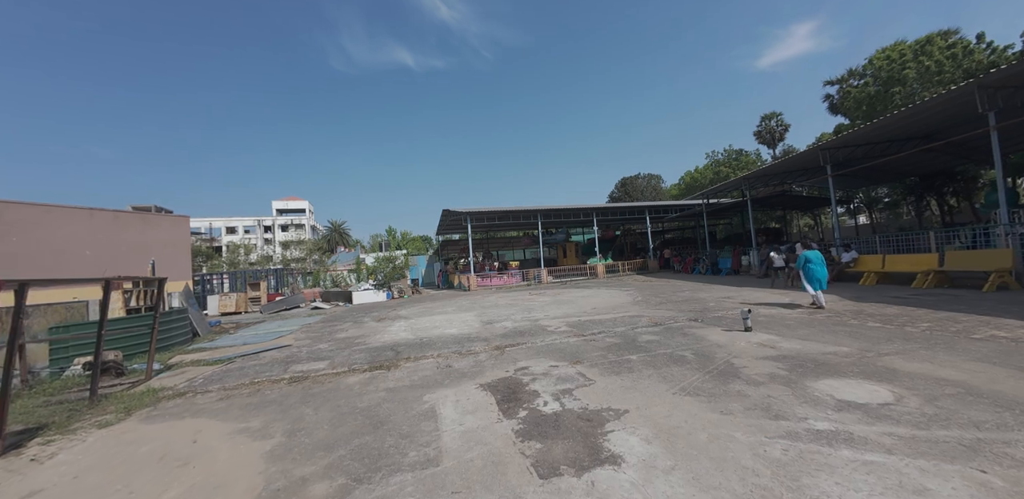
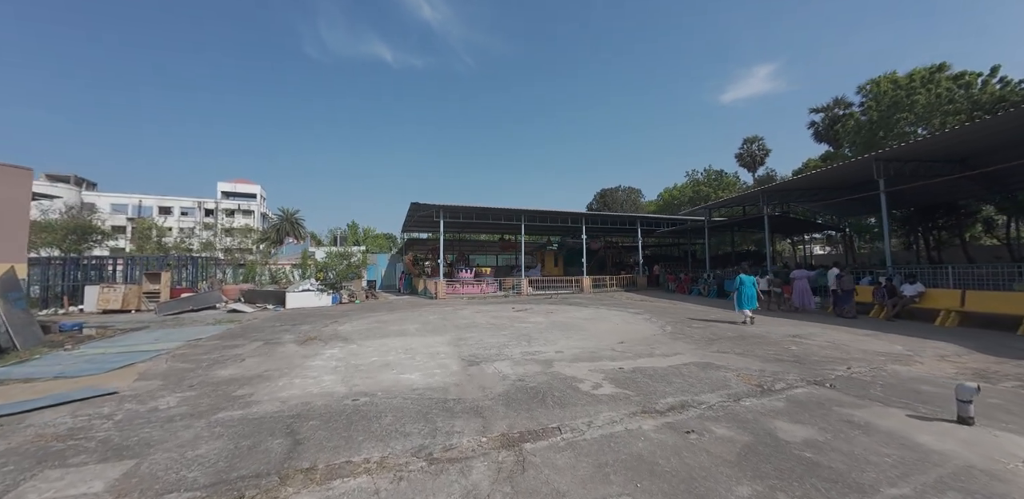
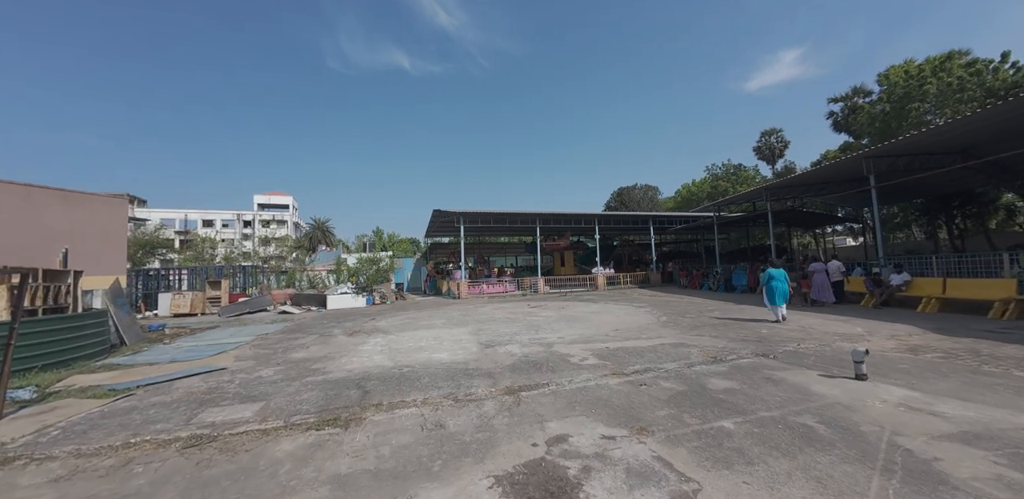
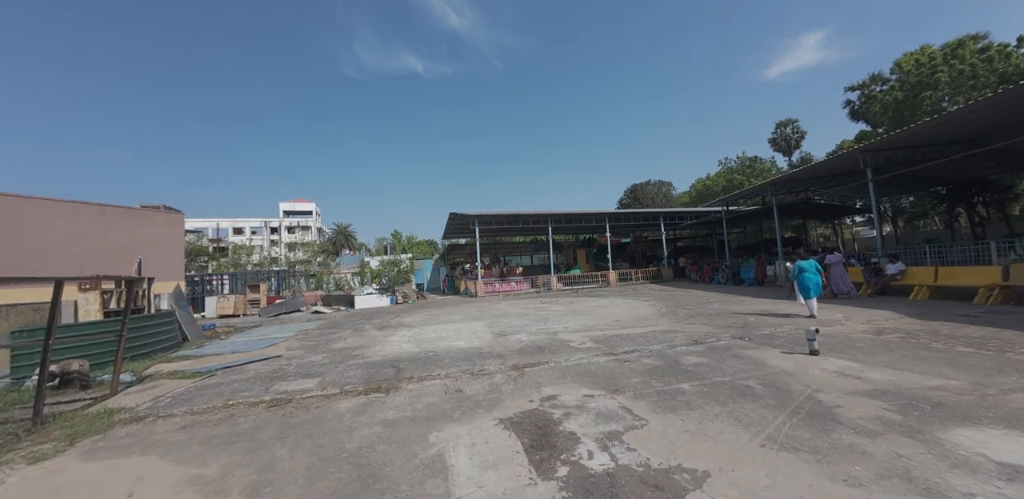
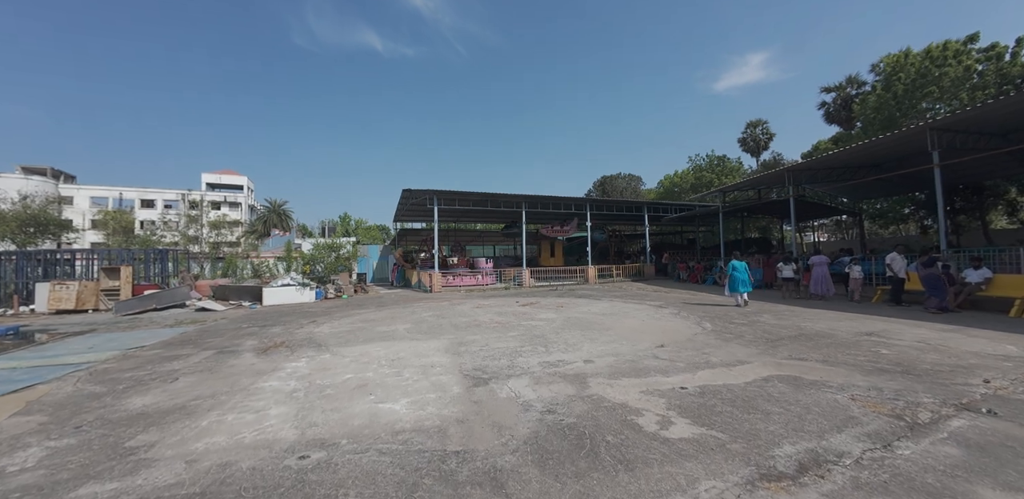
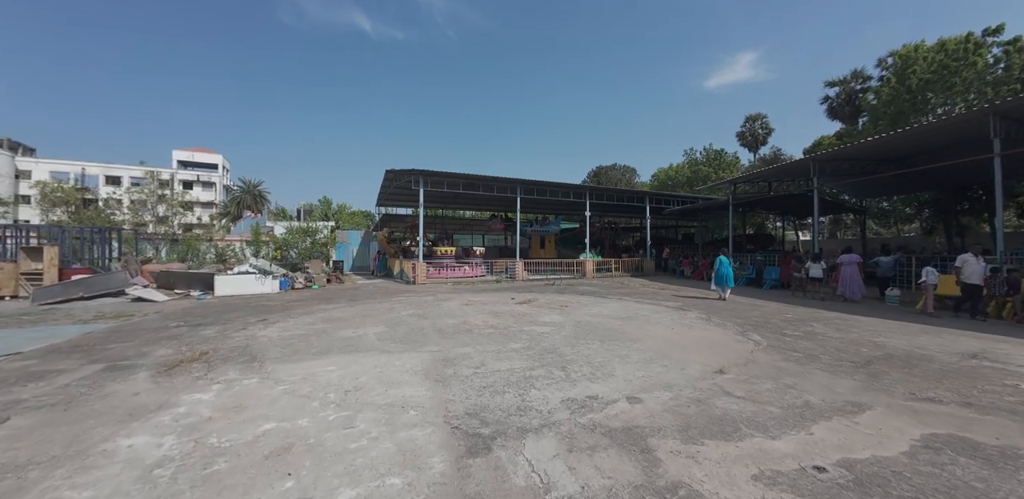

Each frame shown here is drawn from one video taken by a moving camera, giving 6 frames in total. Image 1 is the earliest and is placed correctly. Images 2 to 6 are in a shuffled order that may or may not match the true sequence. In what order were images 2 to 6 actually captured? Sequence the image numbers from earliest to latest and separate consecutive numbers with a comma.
4, 3, 2, 5, 6
